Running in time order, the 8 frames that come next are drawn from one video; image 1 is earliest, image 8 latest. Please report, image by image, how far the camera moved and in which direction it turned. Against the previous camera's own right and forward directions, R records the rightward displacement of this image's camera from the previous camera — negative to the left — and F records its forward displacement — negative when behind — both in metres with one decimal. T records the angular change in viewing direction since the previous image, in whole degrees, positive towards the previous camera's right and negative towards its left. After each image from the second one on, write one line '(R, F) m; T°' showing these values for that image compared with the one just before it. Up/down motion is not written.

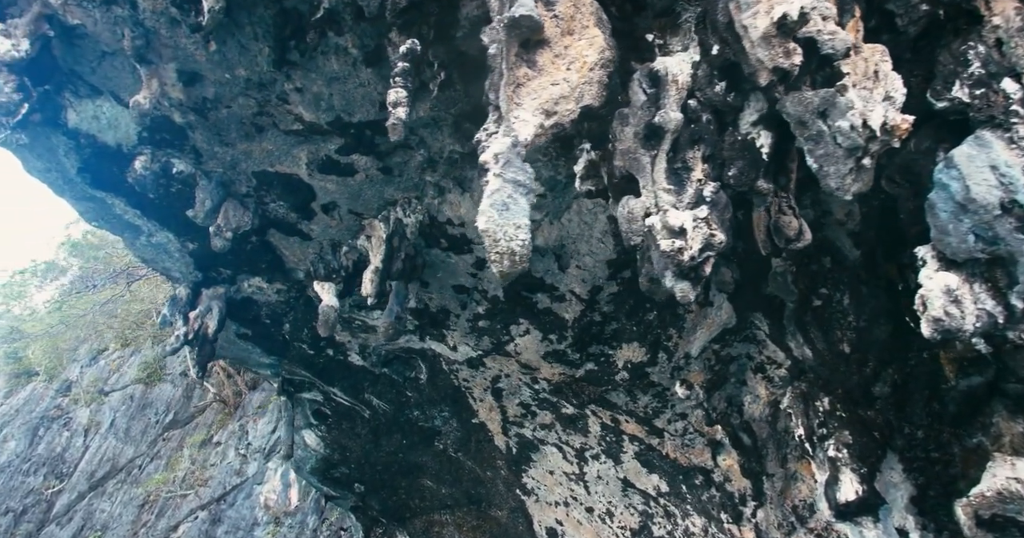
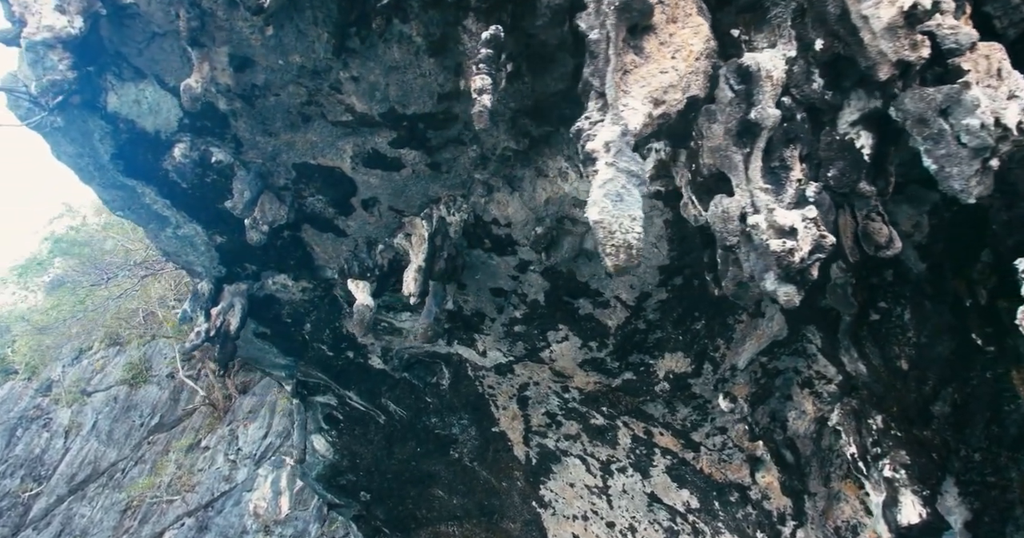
(-0.3, +0.1) m; 0°
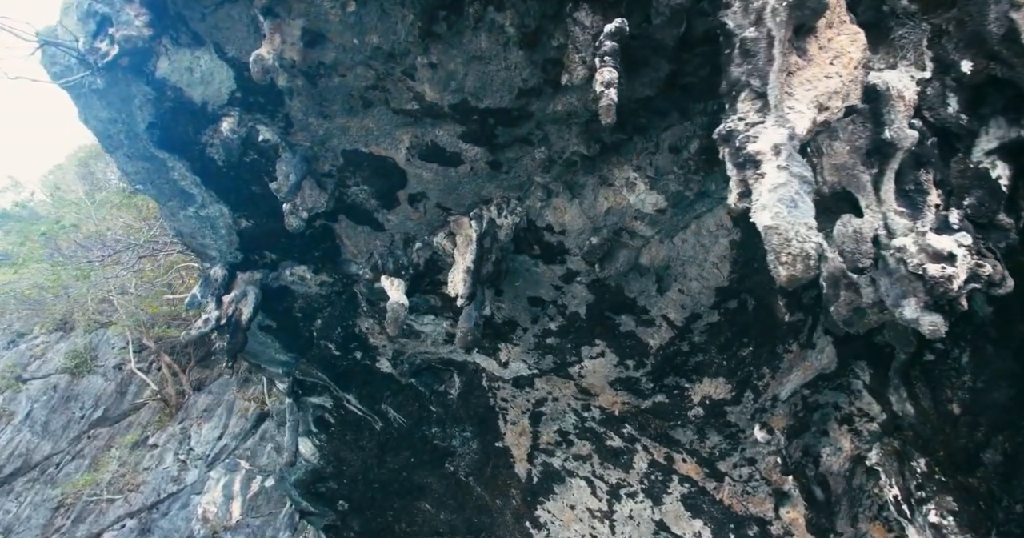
(-0.4, +0.1) m; +2°
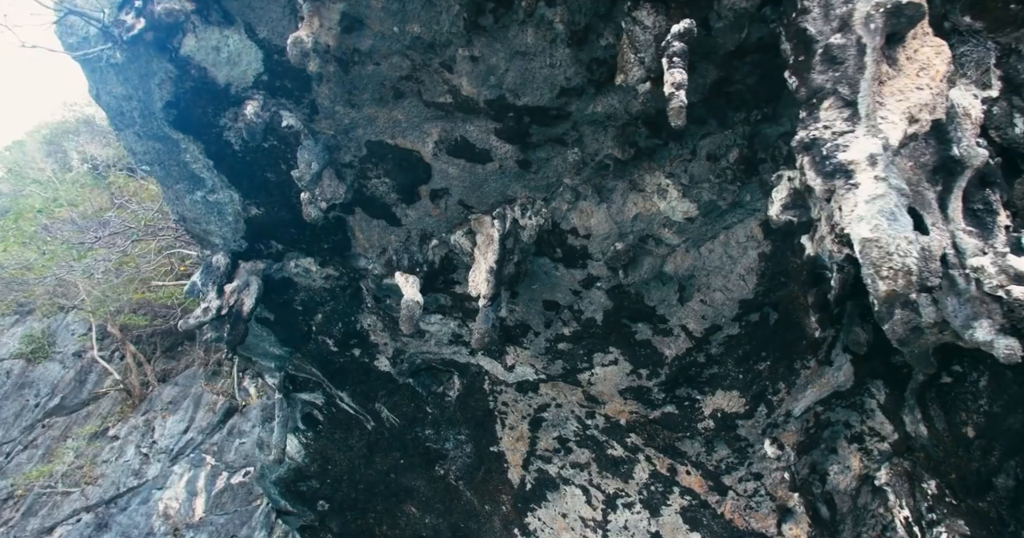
(-0.2, +0.1) m; +2°
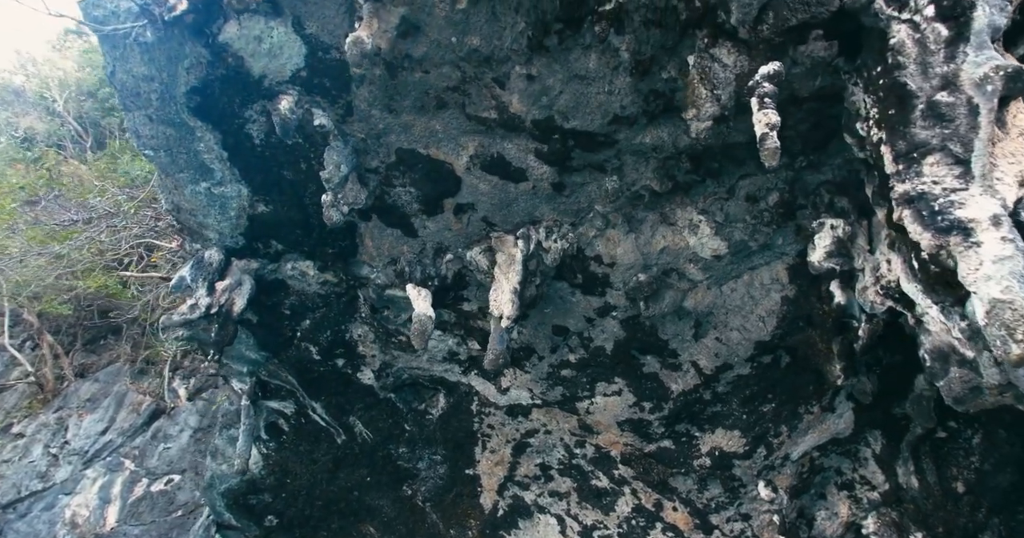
(-0.3, +0.1) m; +5°
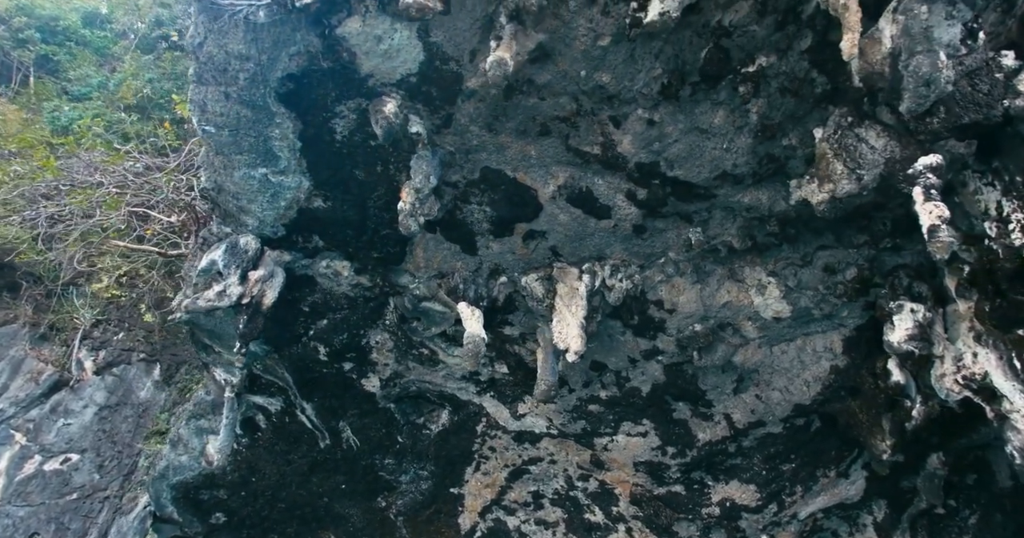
(-0.6, +0.1) m; +5°
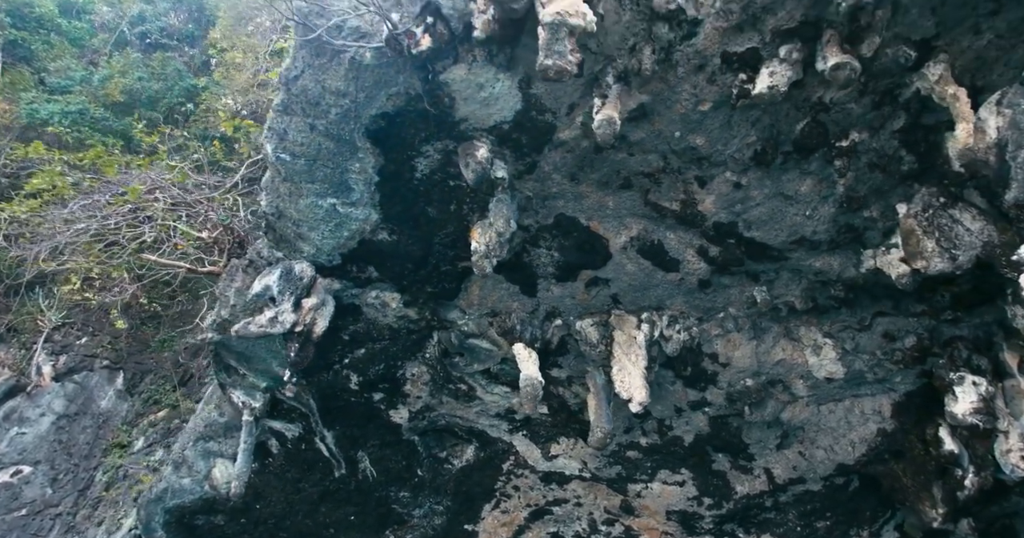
(-0.4, 0.0) m; +2°
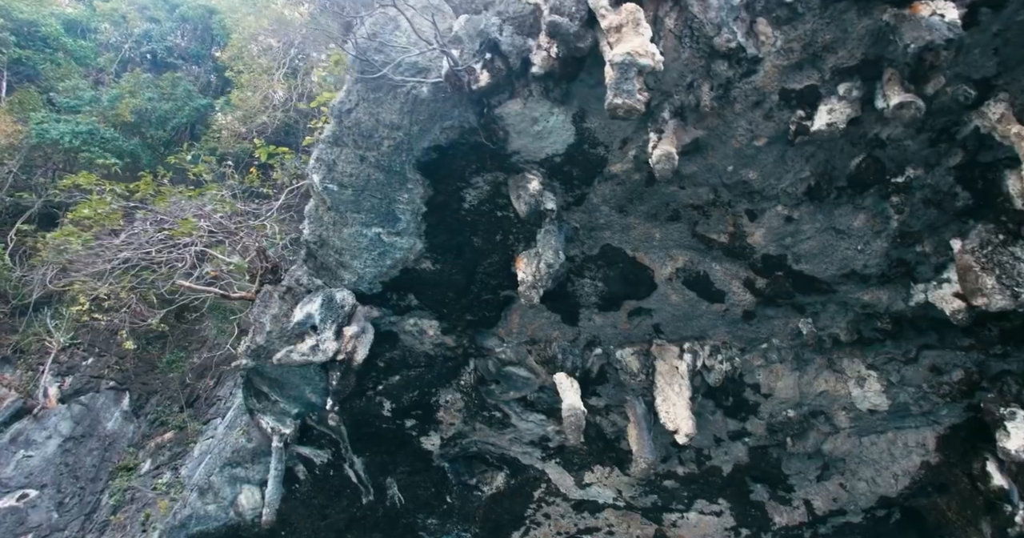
(-0.2, 0.0) m; 0°
